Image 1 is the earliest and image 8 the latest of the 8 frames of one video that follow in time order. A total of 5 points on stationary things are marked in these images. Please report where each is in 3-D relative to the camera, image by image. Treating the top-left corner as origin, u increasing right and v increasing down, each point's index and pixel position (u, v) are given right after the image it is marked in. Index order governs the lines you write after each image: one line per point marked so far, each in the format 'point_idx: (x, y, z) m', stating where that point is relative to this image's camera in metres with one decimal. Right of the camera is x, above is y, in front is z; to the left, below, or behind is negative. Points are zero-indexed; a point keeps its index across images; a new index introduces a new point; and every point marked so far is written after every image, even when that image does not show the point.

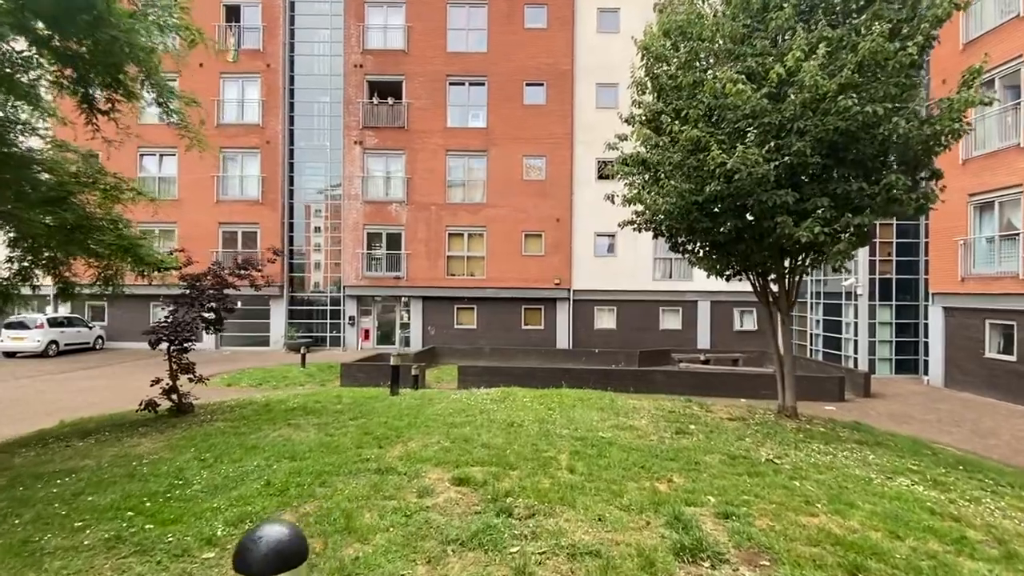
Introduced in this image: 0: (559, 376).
0: (+1.1, -2.1, +13.7) m
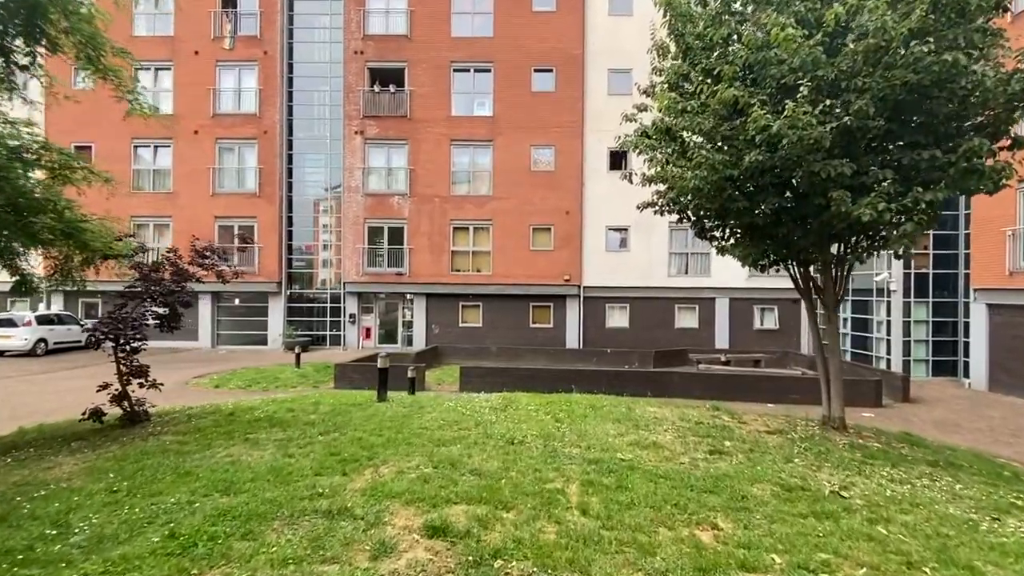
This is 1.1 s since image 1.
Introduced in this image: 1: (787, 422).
0: (+1.2, -2.0, +12.6) m
1: (+3.7, -1.8, +7.6) m
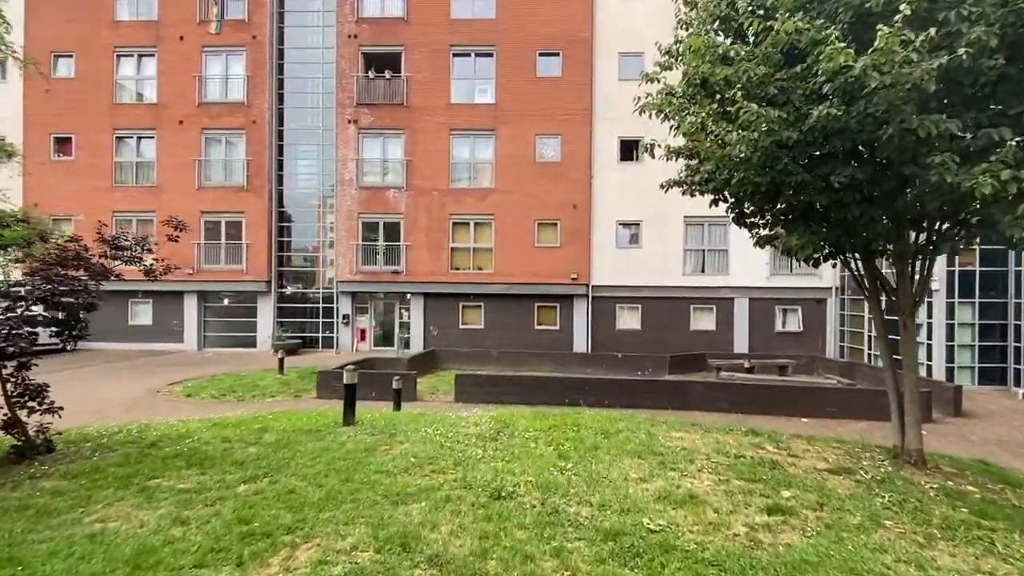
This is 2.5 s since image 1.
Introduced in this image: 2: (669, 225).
0: (+1.2, -2.0, +11.1) m
1: (+3.6, -1.8, +6.1) m
2: (+5.4, +2.1, +19.6) m
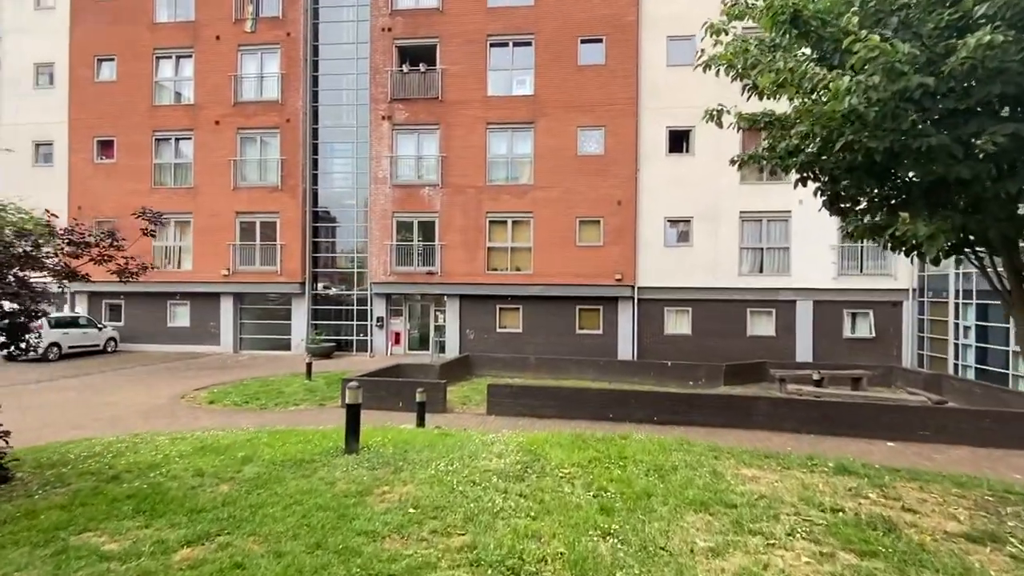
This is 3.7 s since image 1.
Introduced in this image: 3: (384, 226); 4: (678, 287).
0: (+1.8, -2.0, +9.8) m
1: (+3.9, -1.8, +4.7) m
2: (+6.7, +2.1, +18.0) m
3: (-4.5, +2.2, +19.9) m
4: (+5.3, 0.0, +18.1) m
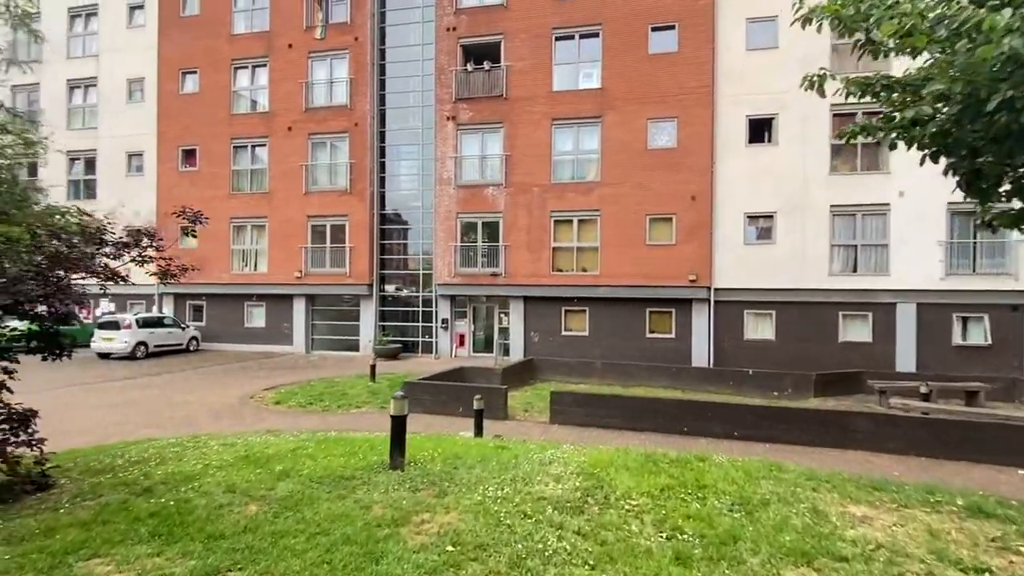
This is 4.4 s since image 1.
0: (+2.9, -2.0, +8.9) m
1: (+4.3, -1.8, +3.5) m
2: (+8.6, +2.0, +16.5) m
3: (-2.2, +2.1, +19.7) m
4: (+7.2, 0.0, +16.7) m
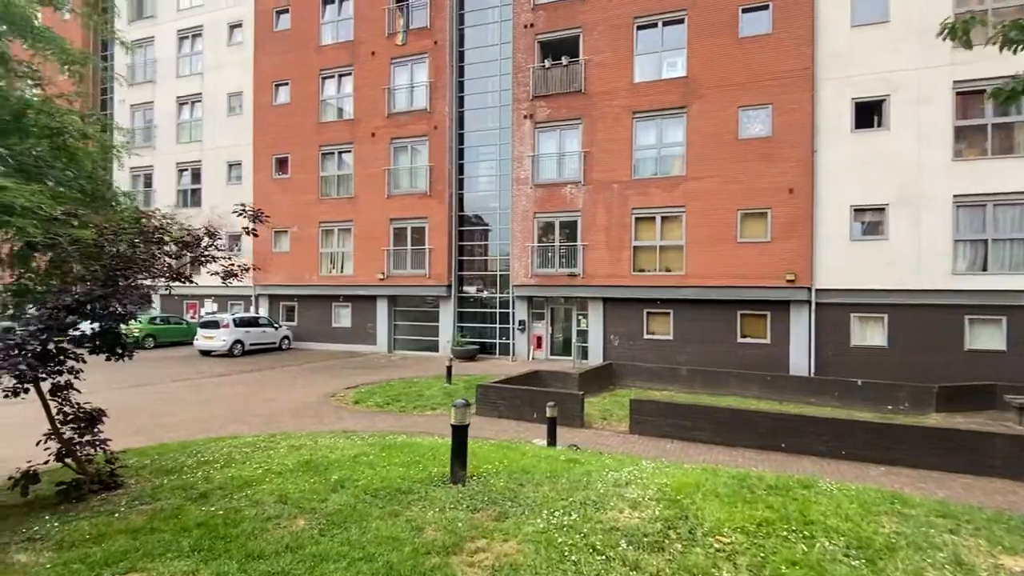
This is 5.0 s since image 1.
0: (+3.9, -2.0, +7.9) m
1: (+4.6, -1.8, +2.4) m
2: (+10.7, +2.0, +14.6) m
3: (+0.5, +2.1, +19.4) m
4: (+9.4, 0.0, +15.0) m
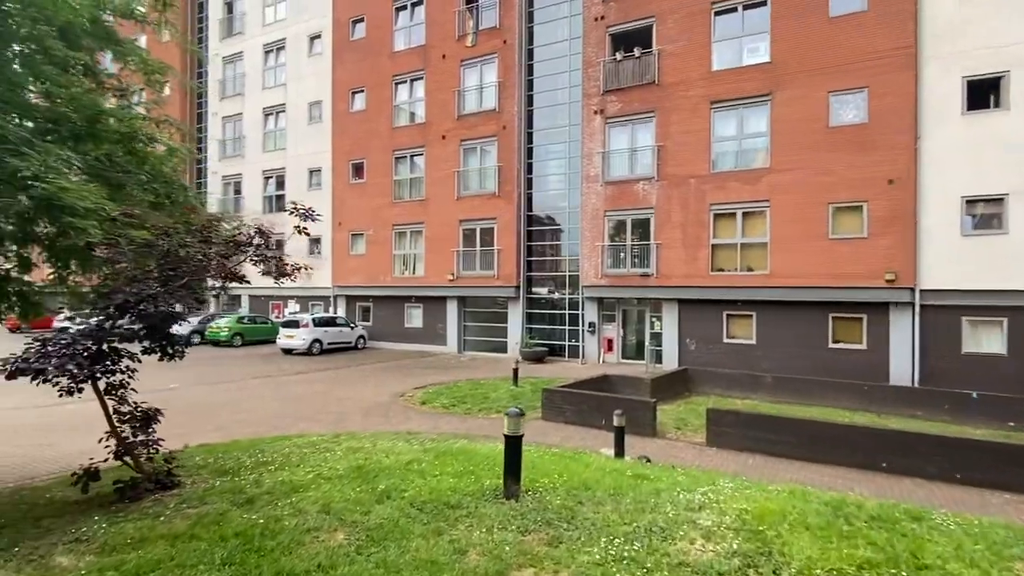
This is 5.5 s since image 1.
0: (+4.8, -2.0, +7.0) m
1: (+4.7, -1.8, +1.4) m
2: (+12.4, +2.0, +12.7) m
3: (+2.8, +2.0, +18.8) m
4: (+11.1, 0.0, +13.3) m
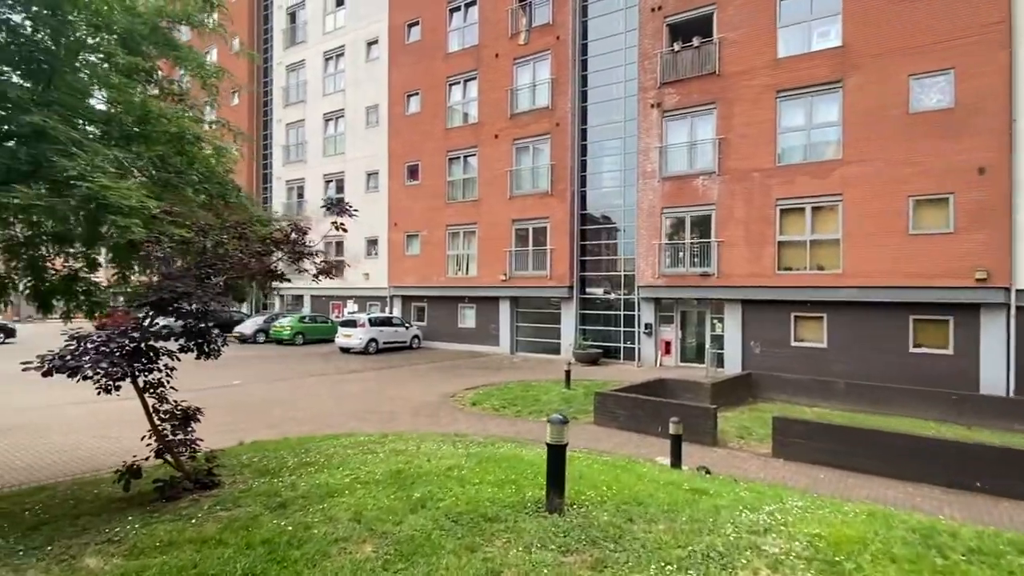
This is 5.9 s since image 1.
0: (+5.3, -2.0, +6.2) m
1: (+4.6, -1.8, +0.7) m
2: (+13.4, +2.0, +11.1) m
3: (+4.5, +2.0, +18.1) m
4: (+12.2, 0.0, +11.8) m
